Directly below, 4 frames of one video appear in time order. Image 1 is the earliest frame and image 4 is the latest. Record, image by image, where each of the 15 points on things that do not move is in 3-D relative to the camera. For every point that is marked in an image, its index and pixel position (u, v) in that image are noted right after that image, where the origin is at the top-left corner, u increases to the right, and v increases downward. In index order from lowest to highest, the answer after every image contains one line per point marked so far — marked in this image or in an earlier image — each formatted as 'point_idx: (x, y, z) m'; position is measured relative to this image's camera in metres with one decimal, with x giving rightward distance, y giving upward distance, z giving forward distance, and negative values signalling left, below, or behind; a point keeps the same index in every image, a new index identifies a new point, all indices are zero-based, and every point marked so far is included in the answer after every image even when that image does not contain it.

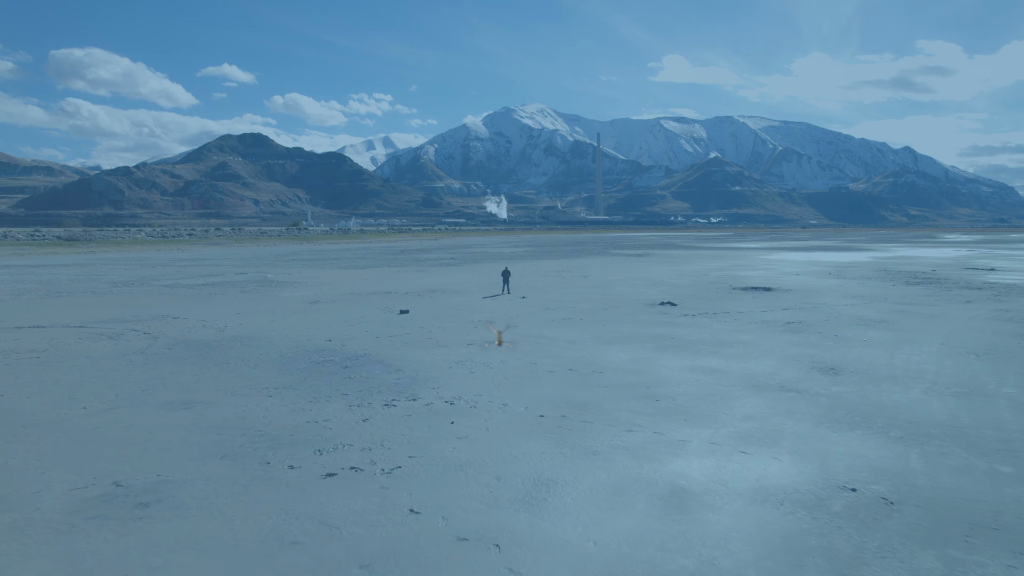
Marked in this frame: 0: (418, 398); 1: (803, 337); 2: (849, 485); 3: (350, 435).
0: (-1.3, -1.5, +12.5) m
1: (+6.1, -1.0, +19.2) m
2: (+3.0, -1.7, +8.0) m
3: (-1.8, -1.7, +10.2) m
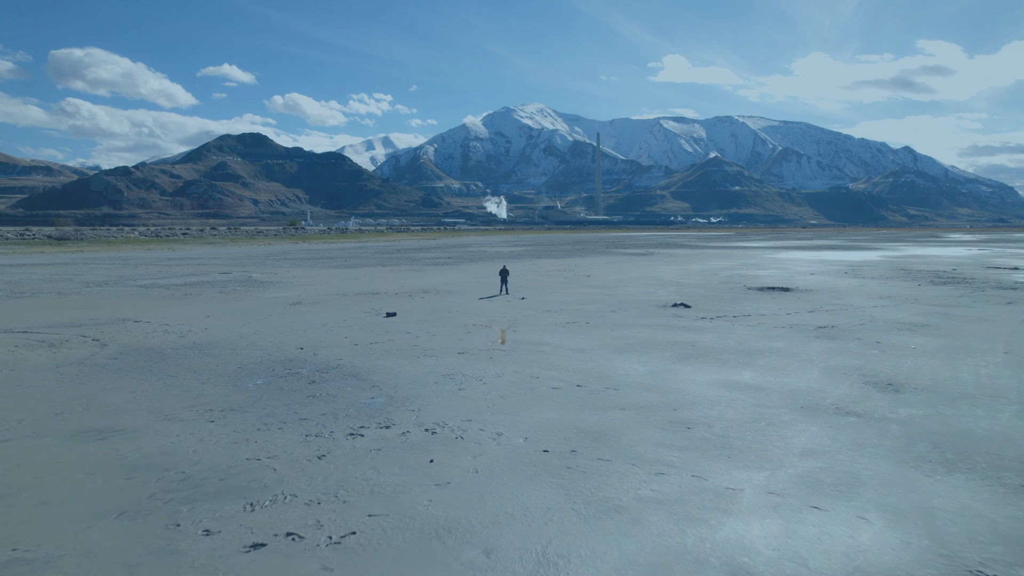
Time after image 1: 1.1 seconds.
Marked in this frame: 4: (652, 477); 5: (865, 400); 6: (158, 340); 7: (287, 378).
0: (-1.3, -1.5, +10.2) m
1: (+6.0, -1.0, +16.9) m
2: (+2.9, -1.7, +5.7) m
3: (-1.8, -1.7, +7.9) m
4: (+1.2, -1.6, +7.9) m
5: (+4.3, -1.4, +11.3) m
6: (-6.9, -1.0, +17.8) m
7: (-3.3, -1.3, +13.4) m
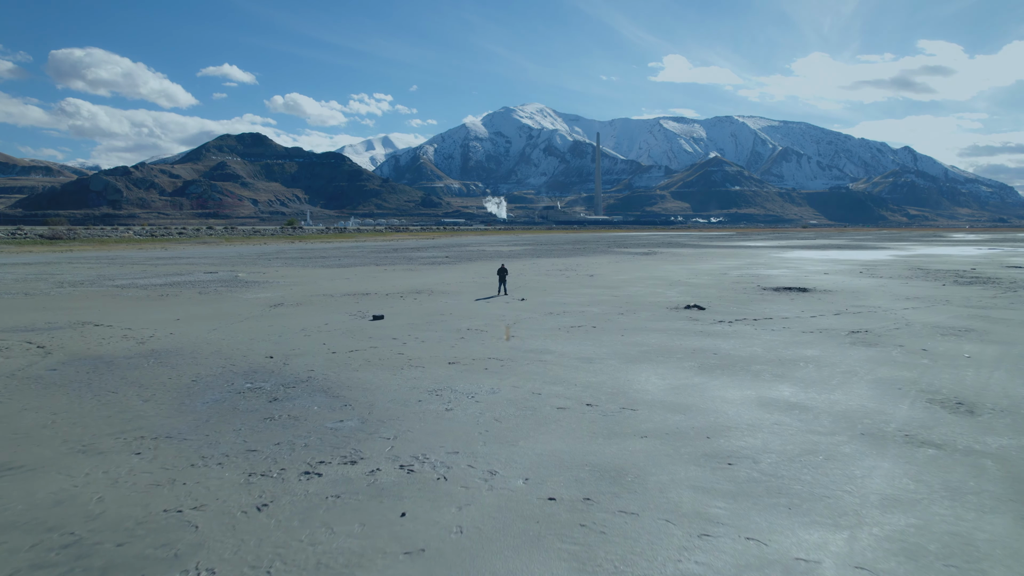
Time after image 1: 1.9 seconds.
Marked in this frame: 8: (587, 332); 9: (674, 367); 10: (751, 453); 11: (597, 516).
0: (-1.3, -1.5, +8.2) m
1: (+6.0, -1.0, +14.9) m
2: (+2.9, -1.7, +3.7) m
3: (-1.9, -1.7, +5.9) m
4: (+1.2, -1.6, +5.9) m
5: (+4.3, -1.4, +9.3) m
6: (-6.9, -1.0, +15.9) m
7: (-3.3, -1.3, +11.5) m
8: (+1.5, -0.9, +17.9) m
9: (+2.4, -1.1, +13.5) m
10: (+2.2, -1.5, +8.3) m
11: (+0.6, -1.6, +6.5) m
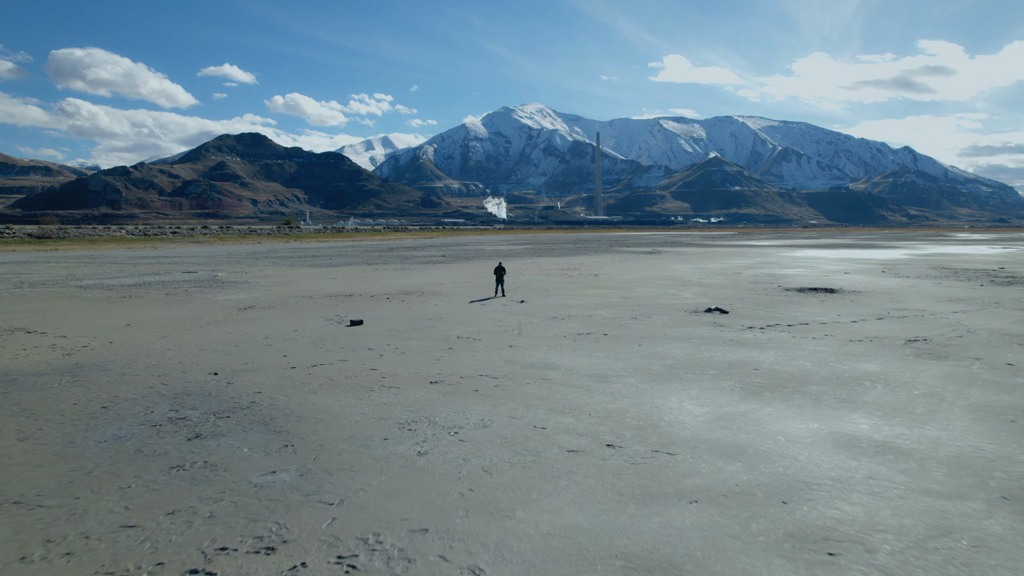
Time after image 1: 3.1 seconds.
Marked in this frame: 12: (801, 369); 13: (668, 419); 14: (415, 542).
0: (-1.4, -1.5, +5.6) m
1: (+6.0, -1.0, +12.2) m
2: (+2.9, -1.8, +1.1) m
3: (-1.9, -1.7, +3.3) m
4: (+1.1, -1.6, +3.2) m
5: (+4.3, -1.4, +6.7) m
6: (-7.0, -1.0, +13.2) m
7: (-3.4, -1.3, +8.8) m
8: (+1.4, -0.9, +15.3) m
9: (+2.3, -1.2, +10.8) m
10: (+2.1, -1.5, +5.7) m
11: (+0.6, -1.6, +3.9) m
12: (+3.9, -1.1, +12.4) m
13: (+1.5, -1.3, +9.2) m
14: (-0.6, -1.5, +5.6) m
